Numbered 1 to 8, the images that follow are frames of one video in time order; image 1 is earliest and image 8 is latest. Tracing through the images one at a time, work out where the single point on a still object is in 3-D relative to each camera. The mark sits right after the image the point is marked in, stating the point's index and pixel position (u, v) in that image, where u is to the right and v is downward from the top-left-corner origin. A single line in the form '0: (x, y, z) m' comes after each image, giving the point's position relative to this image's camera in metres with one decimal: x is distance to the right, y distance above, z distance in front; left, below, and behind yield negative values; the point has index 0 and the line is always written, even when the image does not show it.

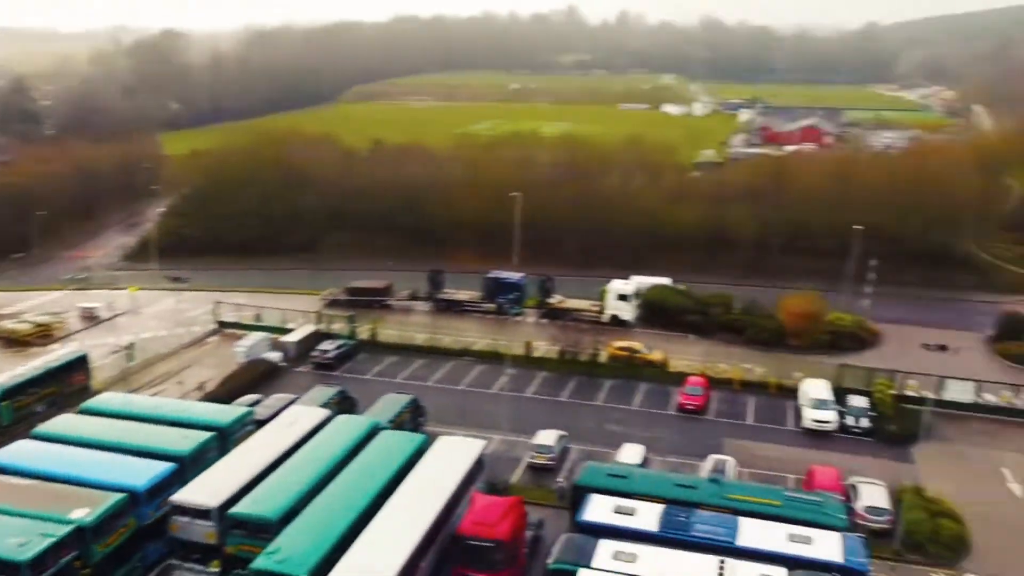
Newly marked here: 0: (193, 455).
0: (-7.7, -4.0, +20.3) m
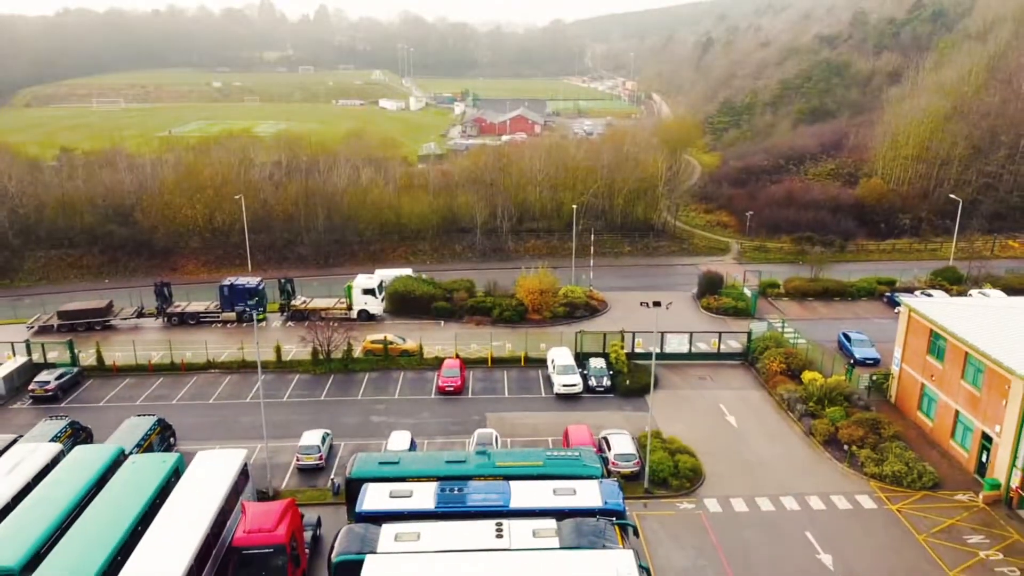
0: (-12.8, -4.7, +17.0) m
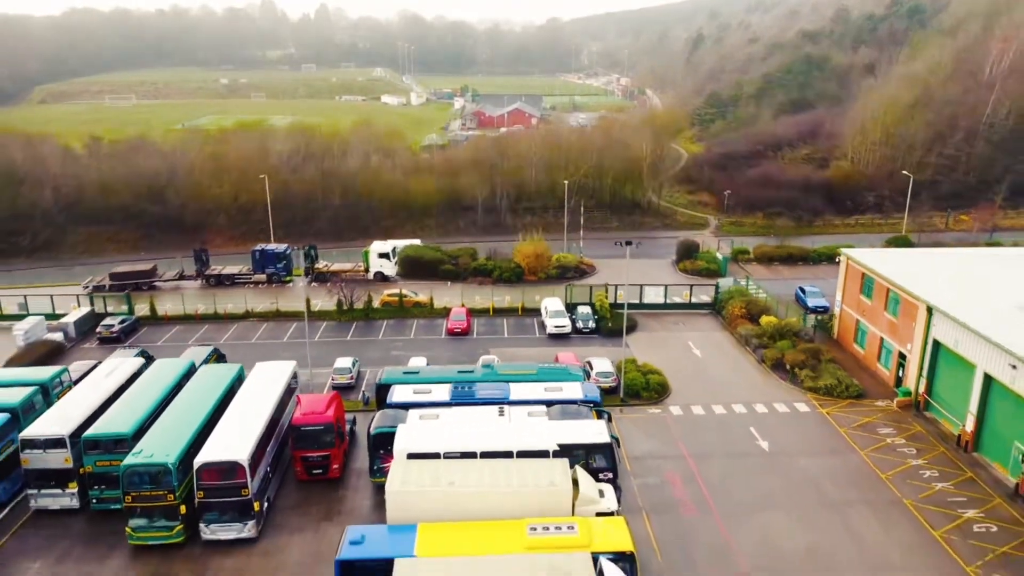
0: (-12.9, -3.1, +21.5) m
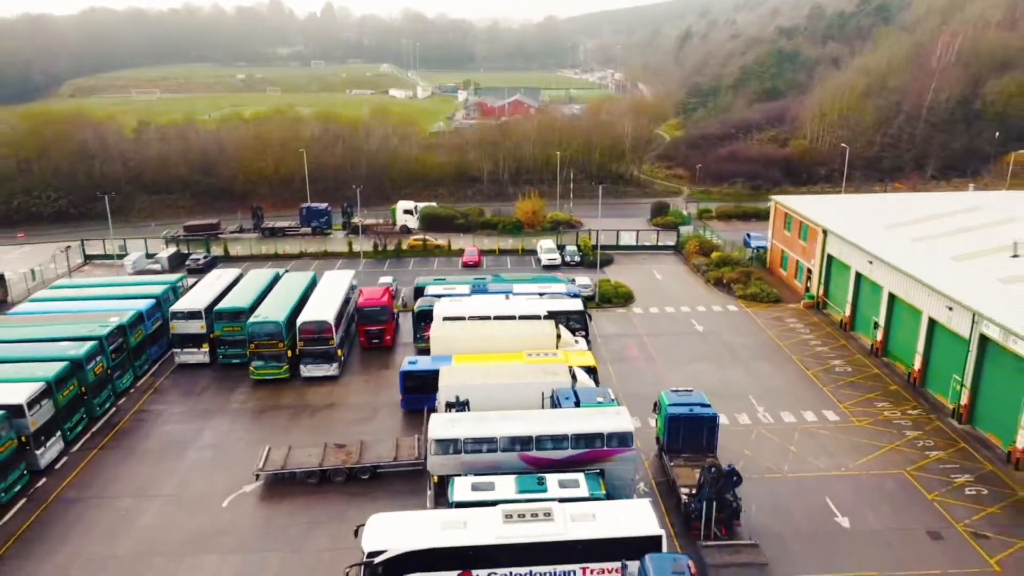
0: (-12.8, -0.3, +29.8) m
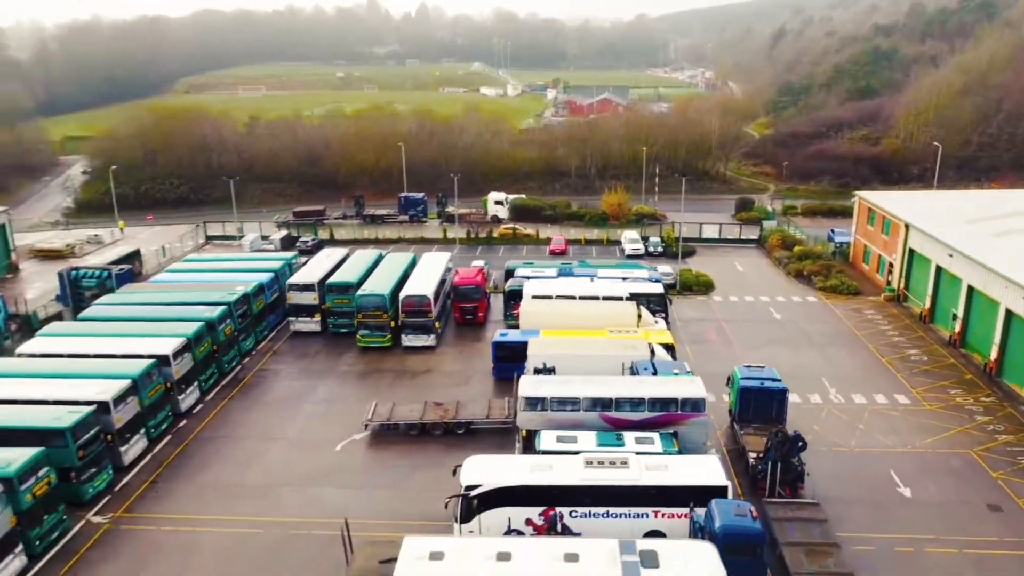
0: (-9.4, +0.7, +33.0) m
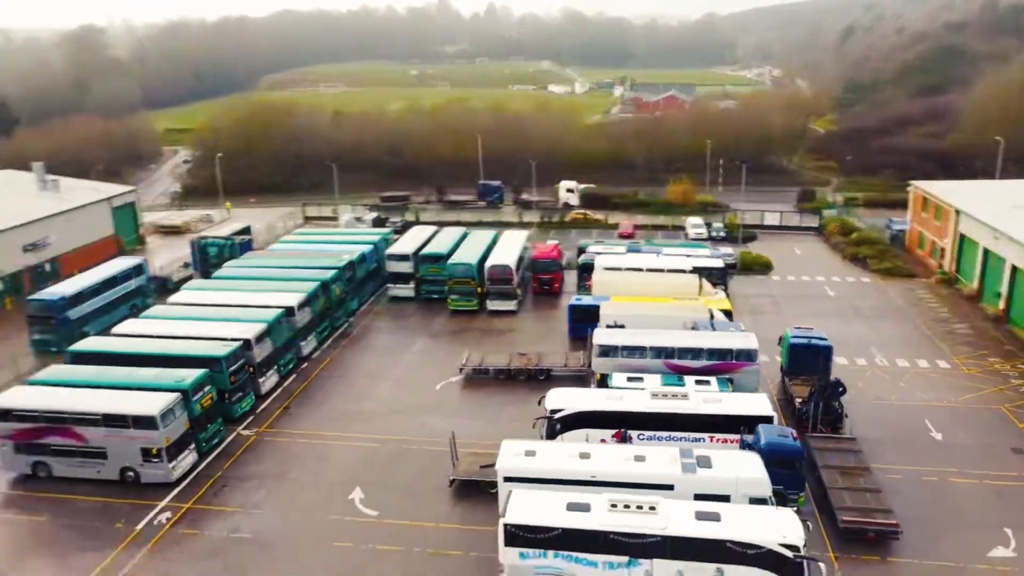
0: (-6.1, +2.0, +37.1) m
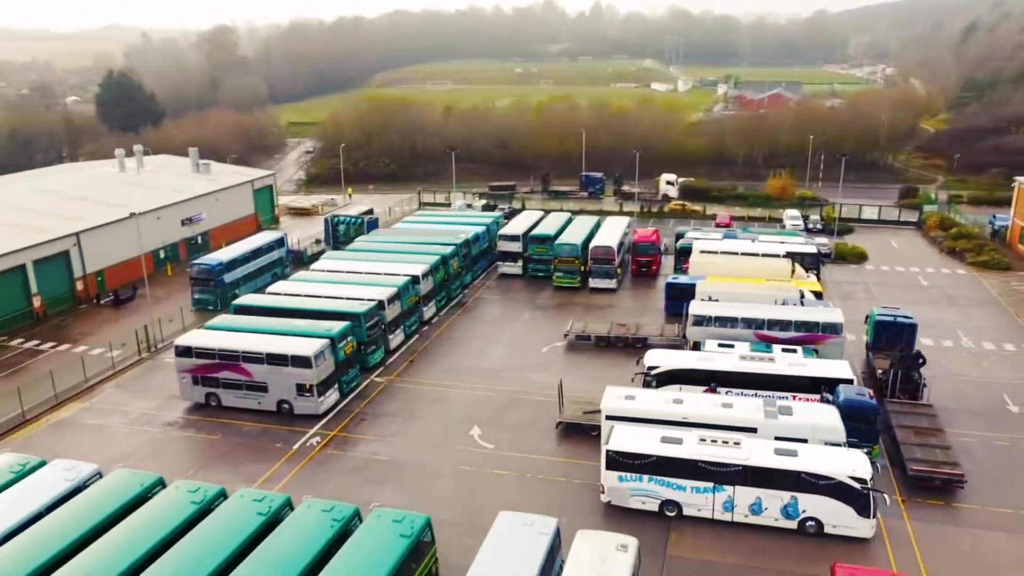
0: (-1.1, +3.1, +40.4) m
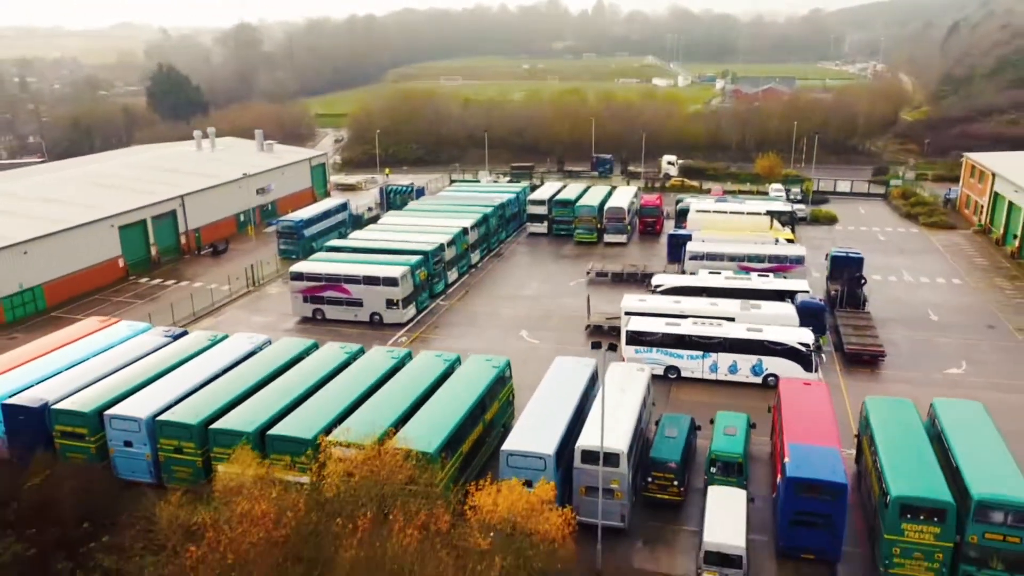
0: (+0.5, +5.6, +47.9) m
